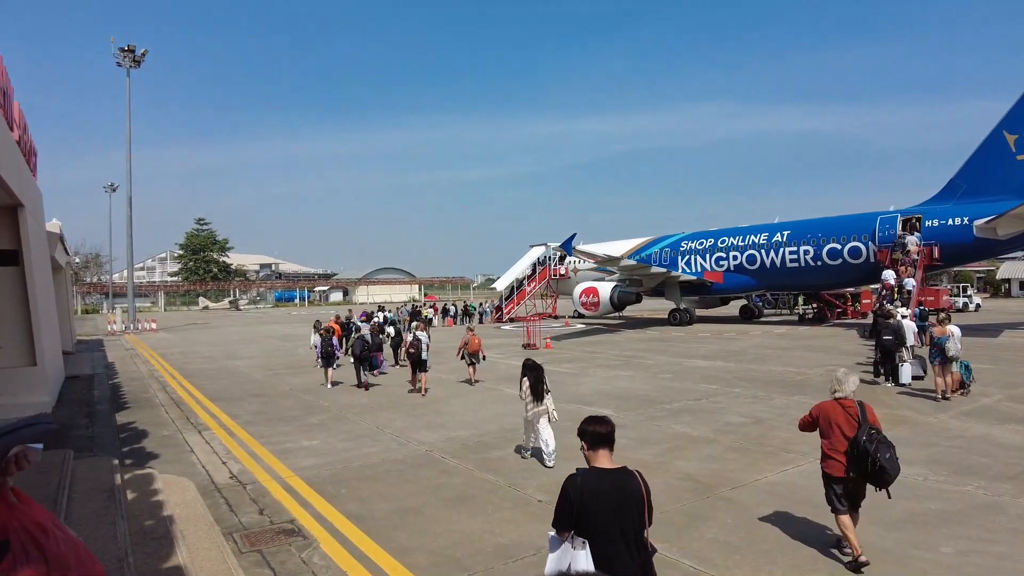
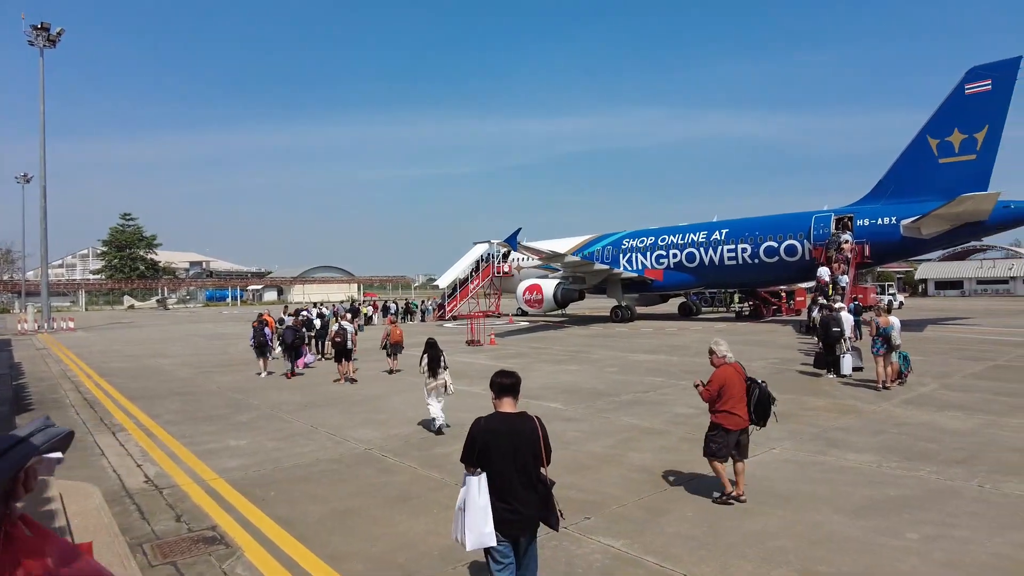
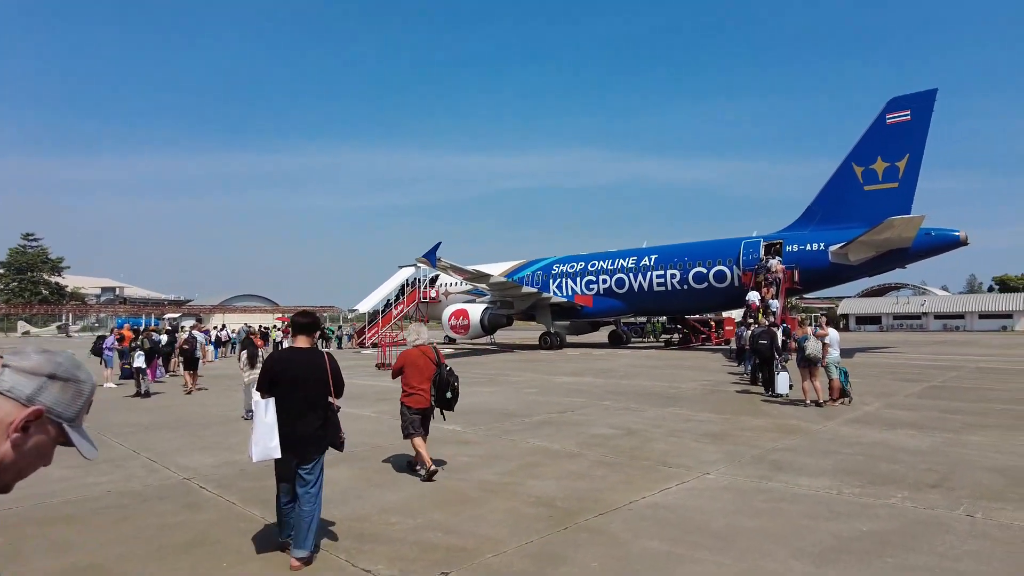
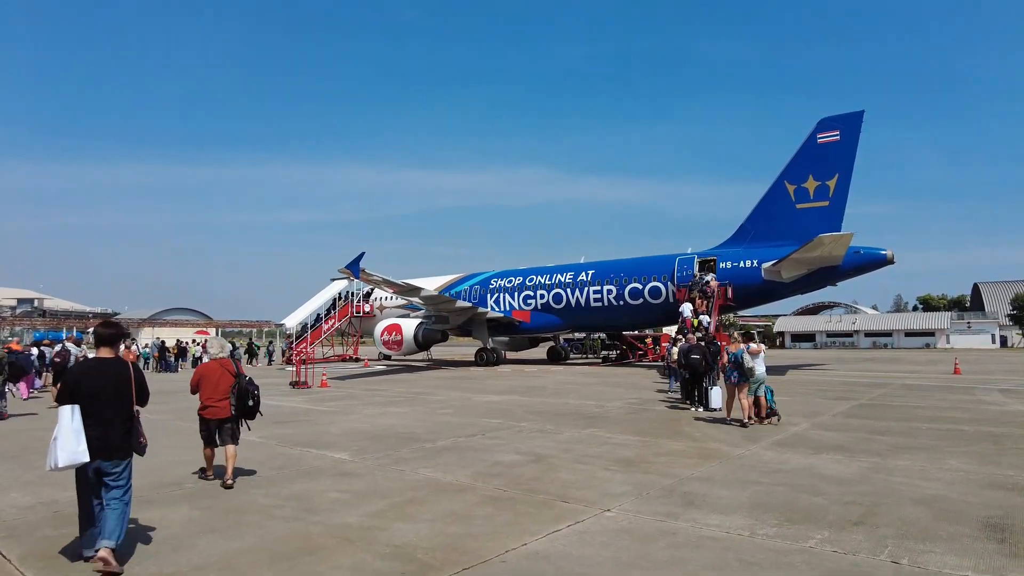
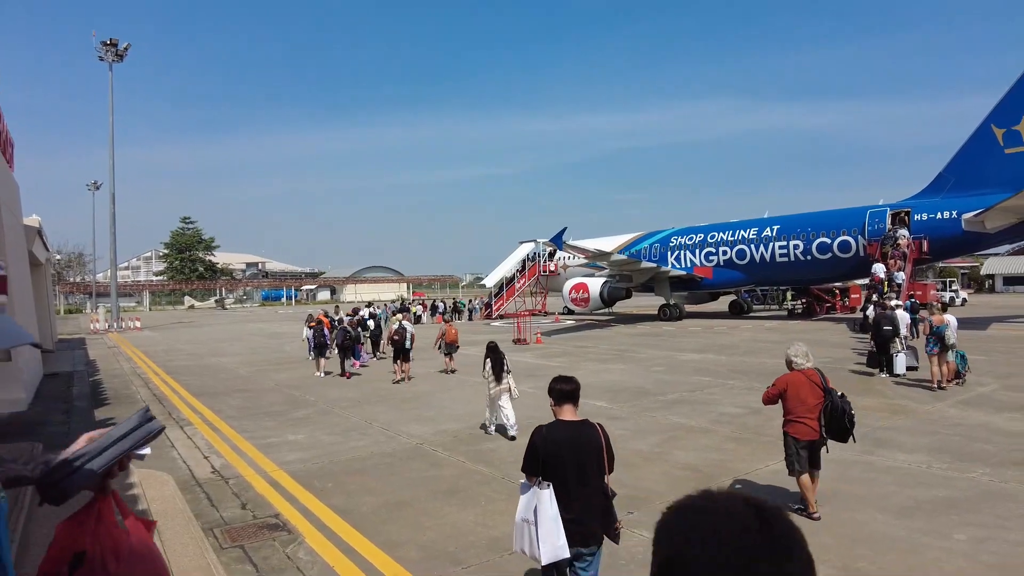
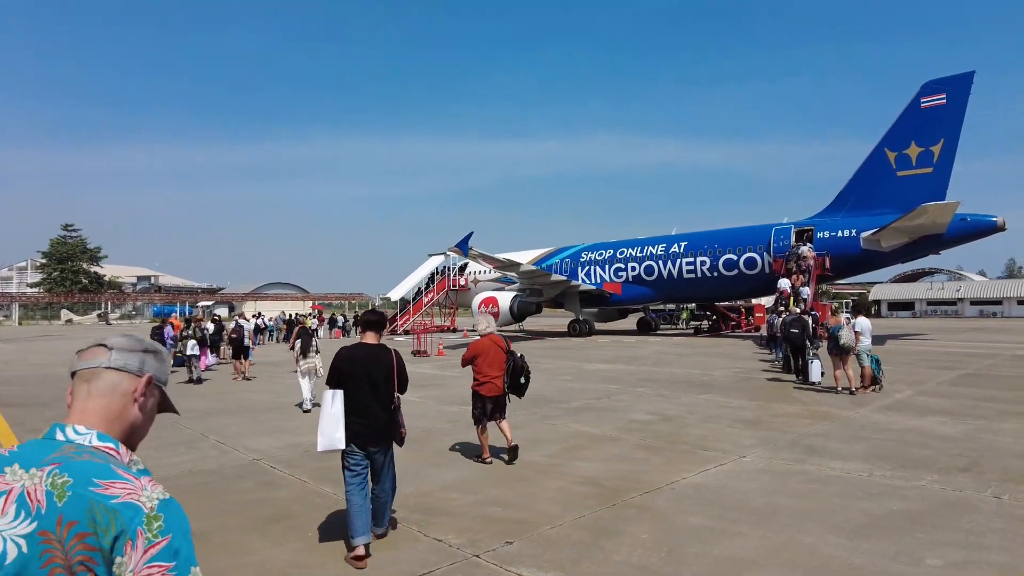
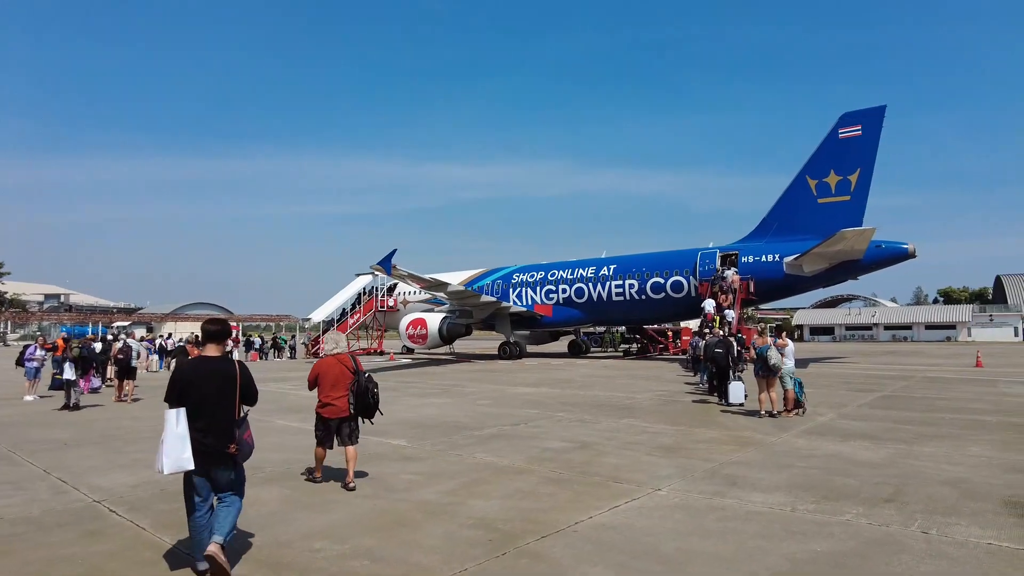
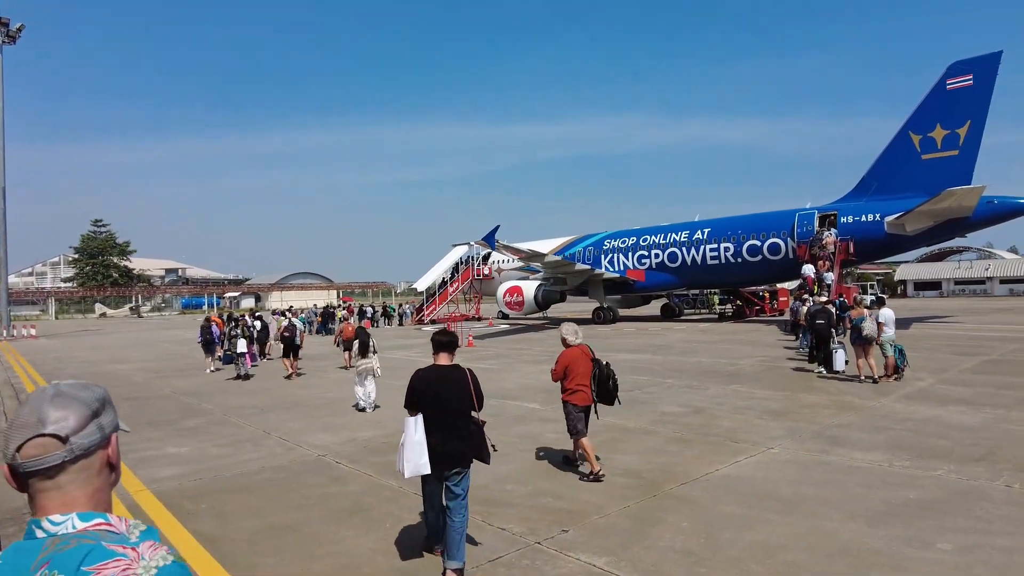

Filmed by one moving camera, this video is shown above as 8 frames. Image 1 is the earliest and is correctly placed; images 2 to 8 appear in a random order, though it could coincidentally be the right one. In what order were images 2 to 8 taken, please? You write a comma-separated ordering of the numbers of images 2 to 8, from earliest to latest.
5, 2, 8, 6, 3, 7, 4
